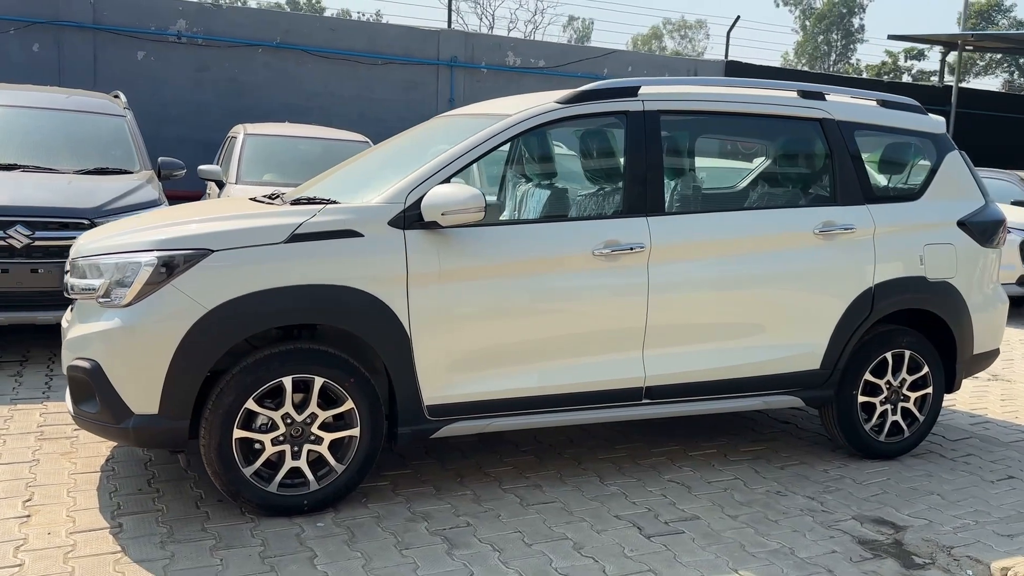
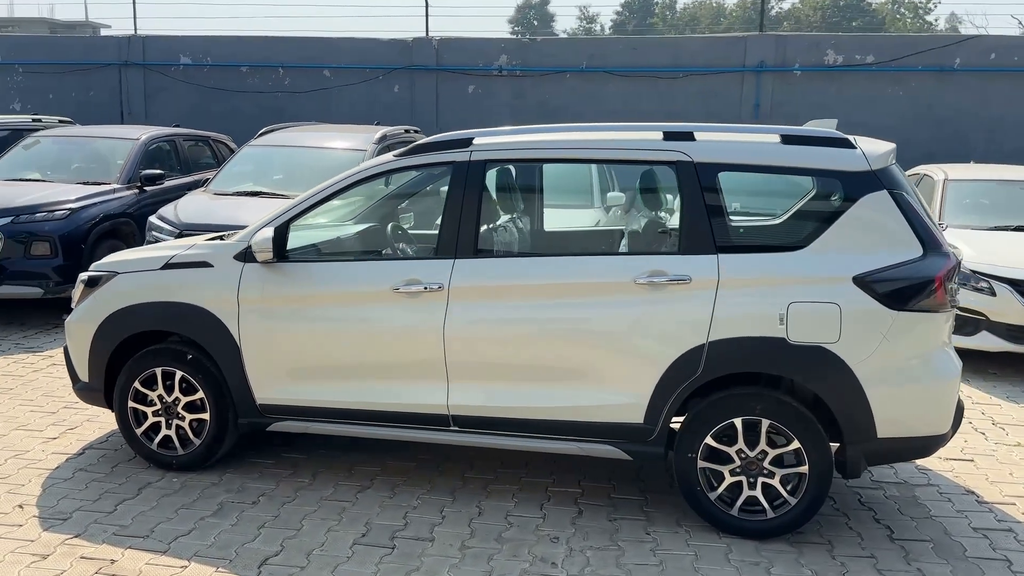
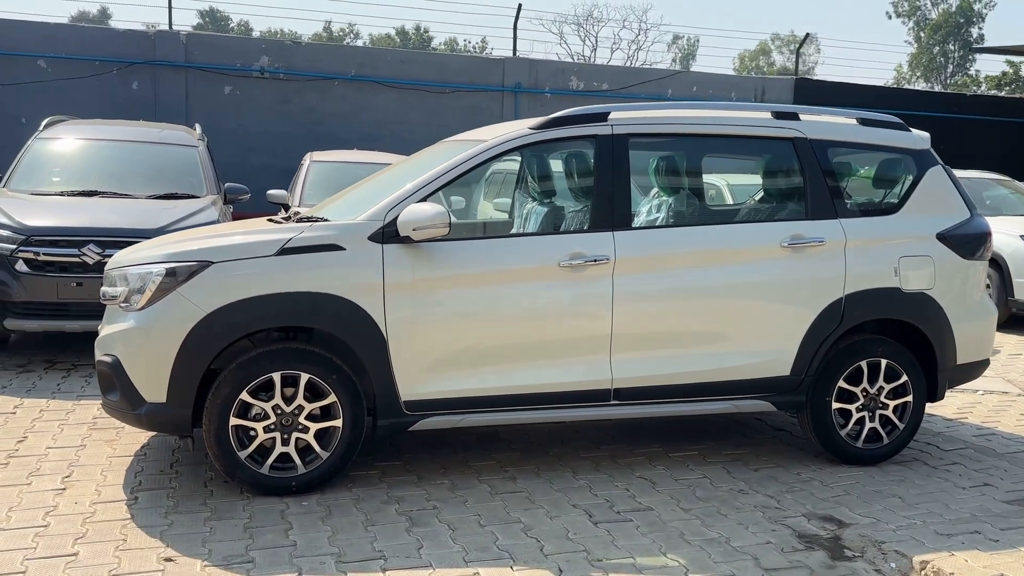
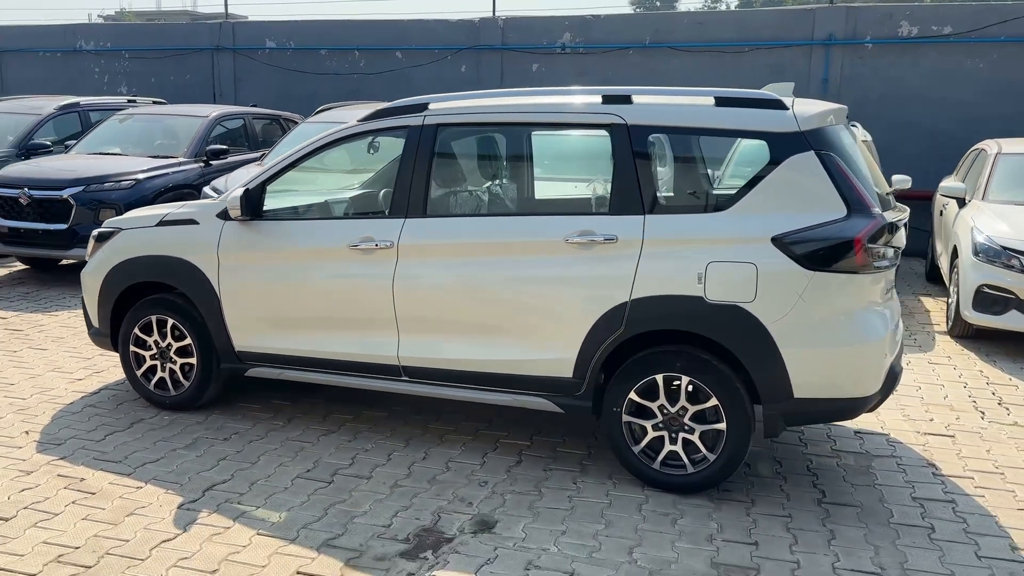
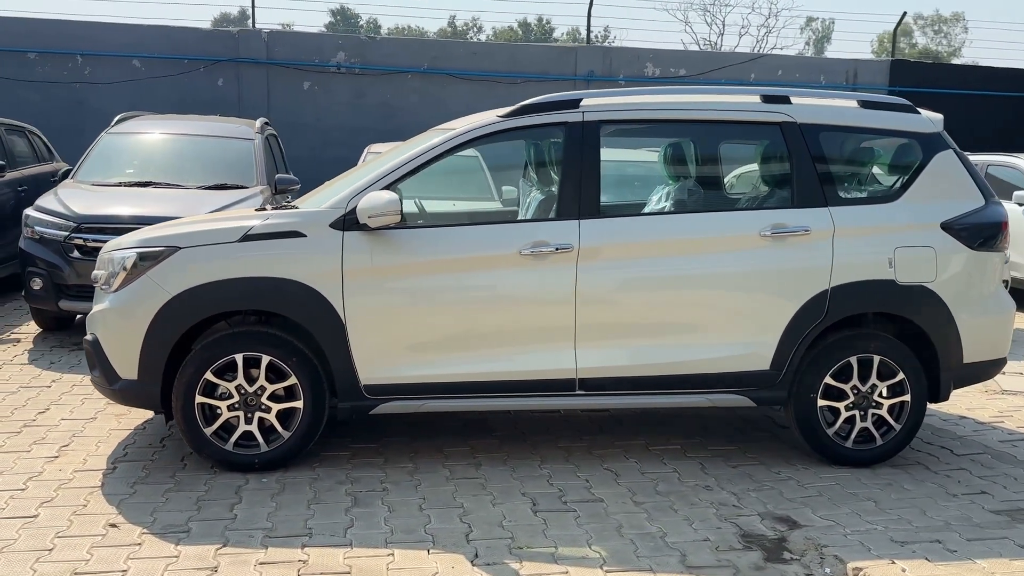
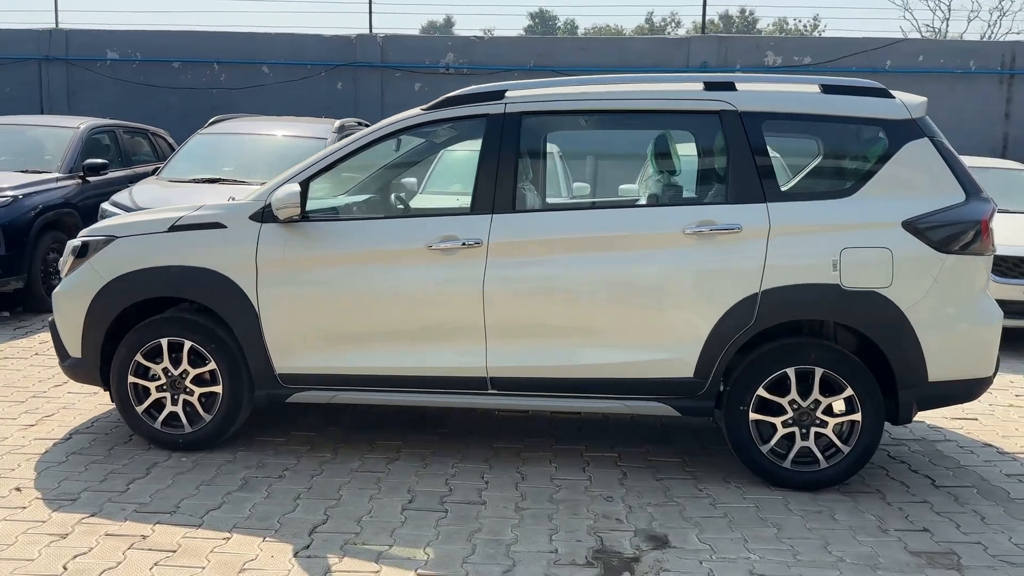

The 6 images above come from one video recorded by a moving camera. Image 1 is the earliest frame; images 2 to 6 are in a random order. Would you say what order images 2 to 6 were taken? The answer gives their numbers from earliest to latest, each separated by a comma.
3, 5, 6, 2, 4
